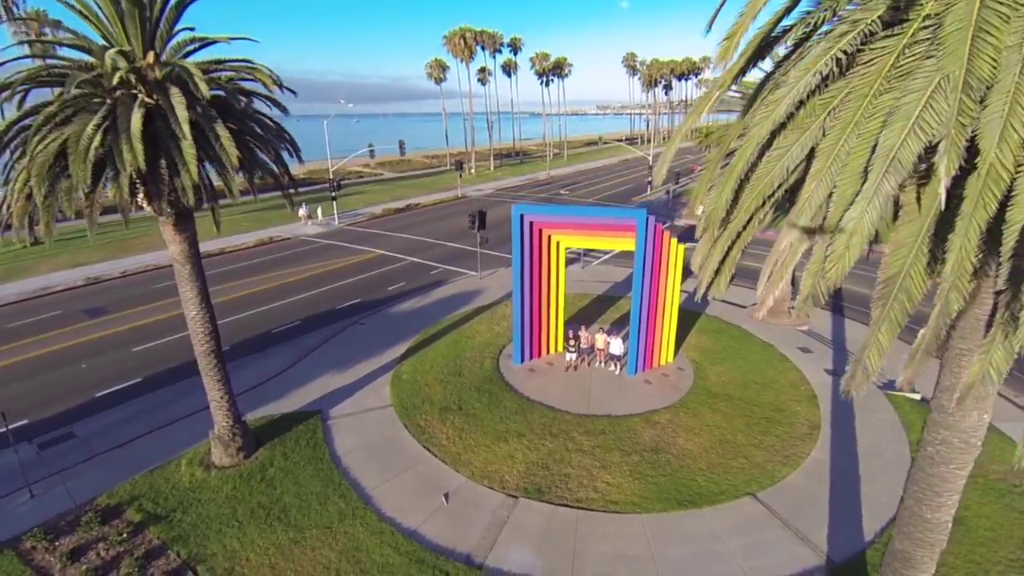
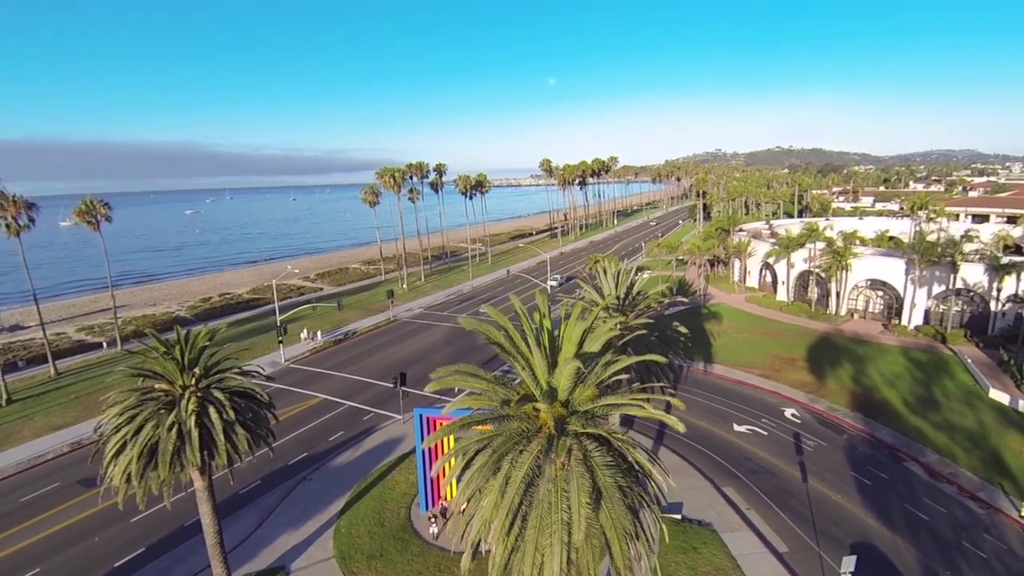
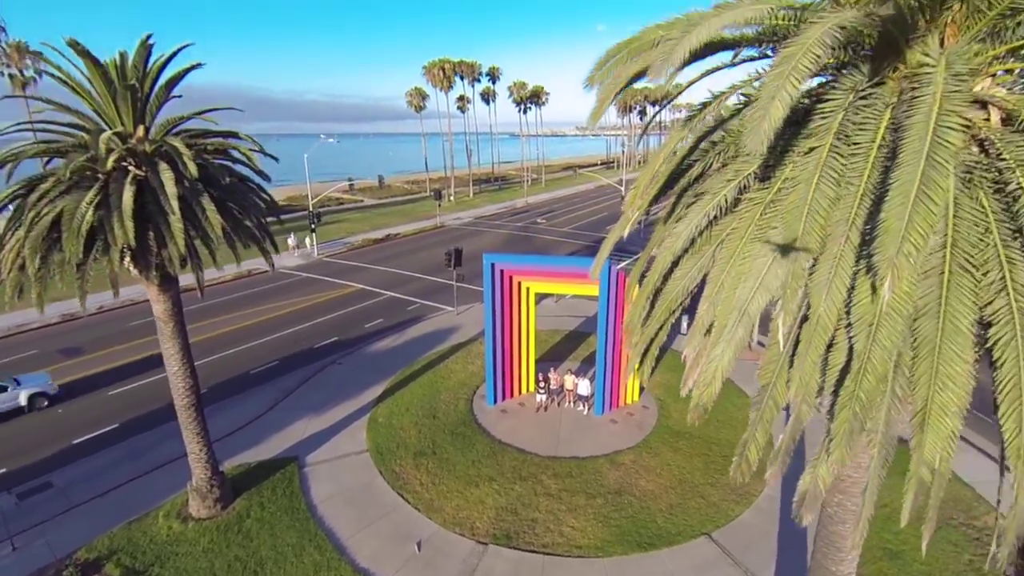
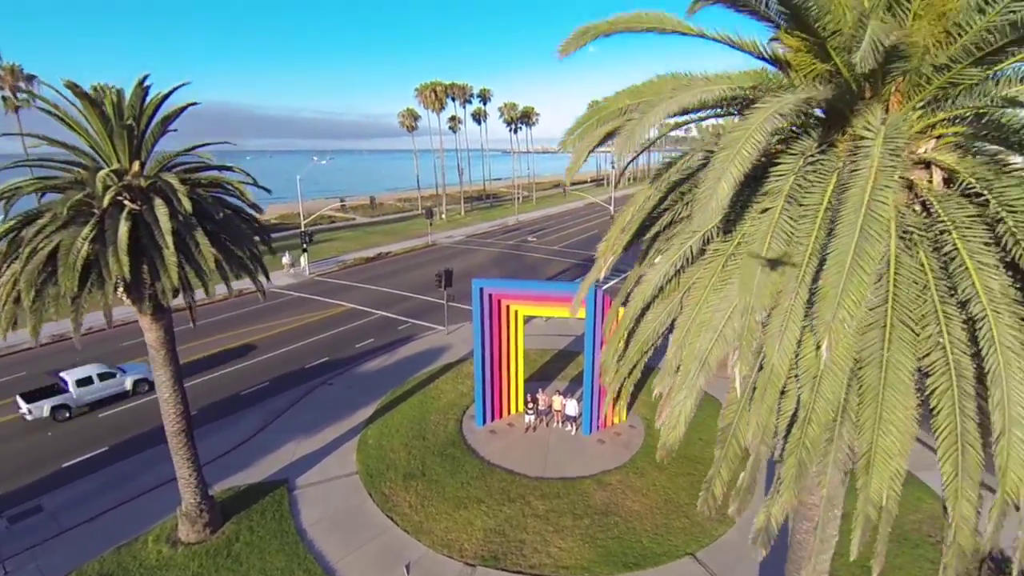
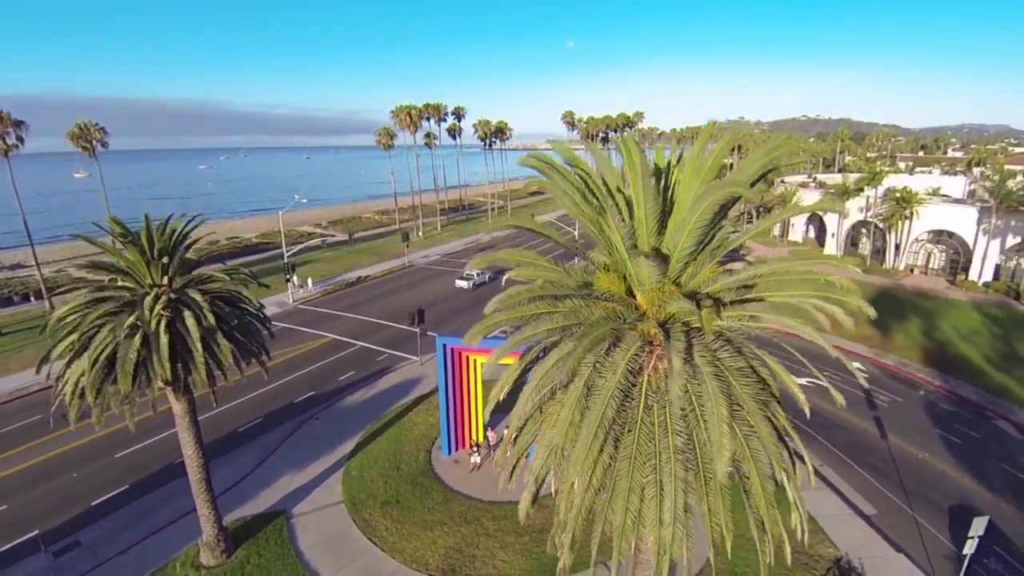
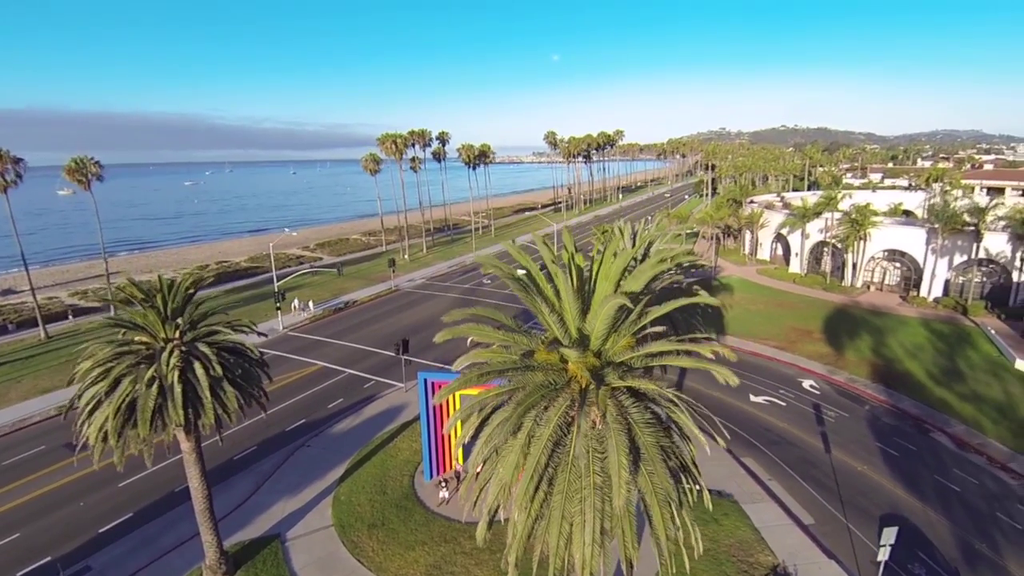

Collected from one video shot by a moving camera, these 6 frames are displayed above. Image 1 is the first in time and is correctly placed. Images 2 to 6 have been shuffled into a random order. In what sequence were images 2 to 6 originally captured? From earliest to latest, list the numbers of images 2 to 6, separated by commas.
3, 4, 5, 6, 2
